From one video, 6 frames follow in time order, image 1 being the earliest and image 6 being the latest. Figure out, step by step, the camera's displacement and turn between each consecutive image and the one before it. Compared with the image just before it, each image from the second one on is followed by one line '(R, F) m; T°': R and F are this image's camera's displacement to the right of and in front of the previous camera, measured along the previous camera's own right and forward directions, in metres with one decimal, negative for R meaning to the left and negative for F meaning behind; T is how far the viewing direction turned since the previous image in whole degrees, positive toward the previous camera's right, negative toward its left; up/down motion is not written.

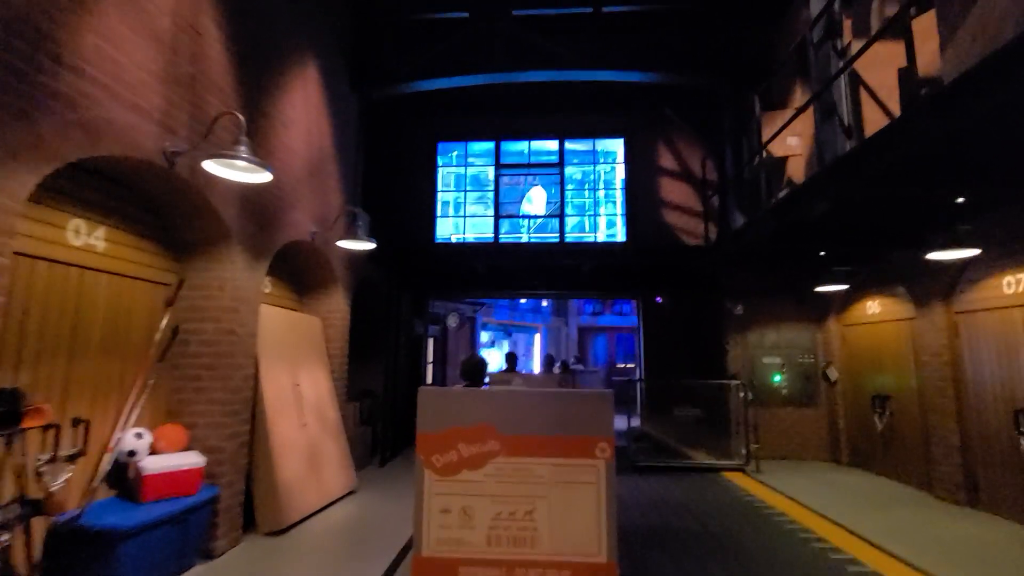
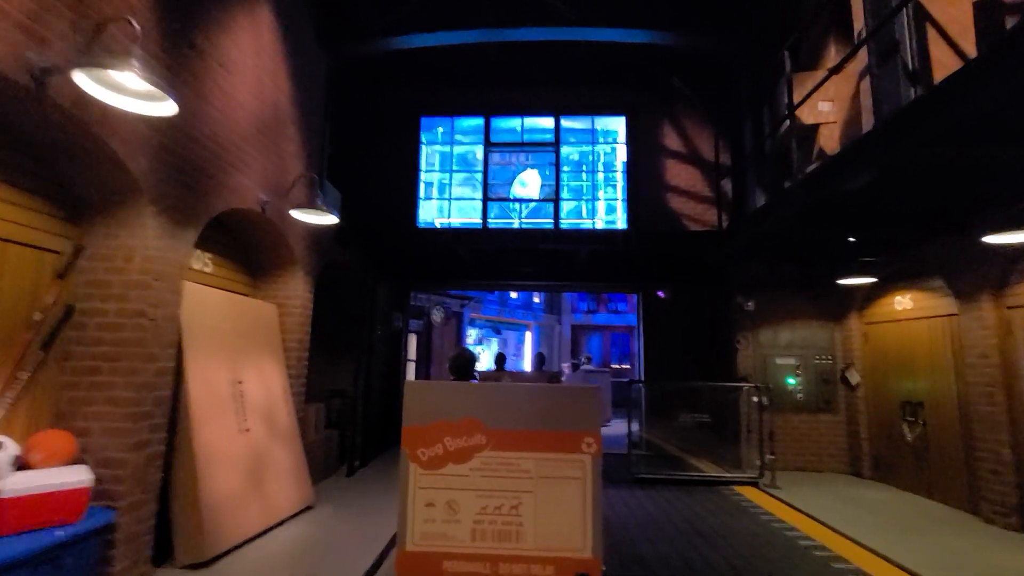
(+0.1, +0.8) m; +1°
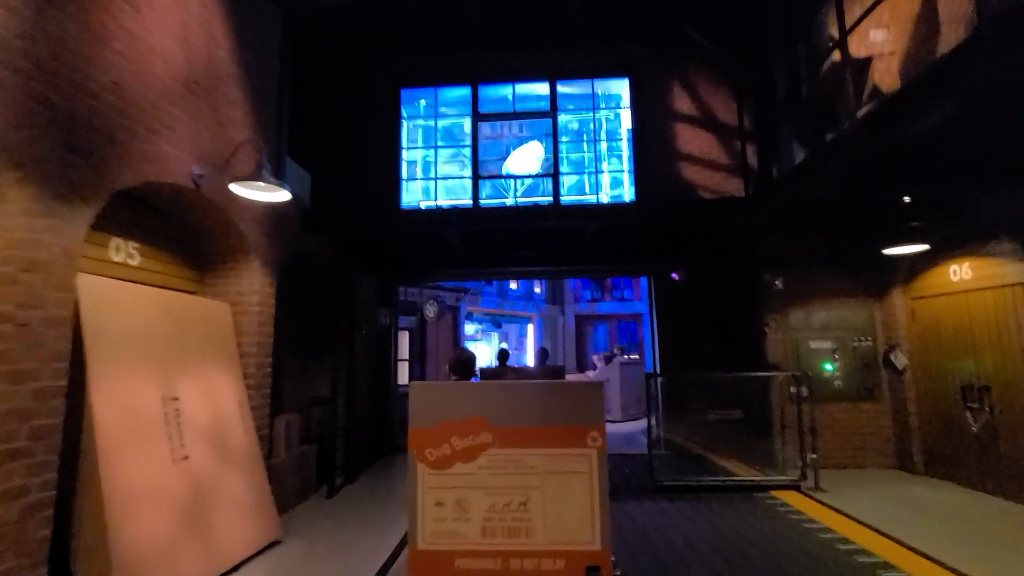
(0.0, +0.8) m; 0°
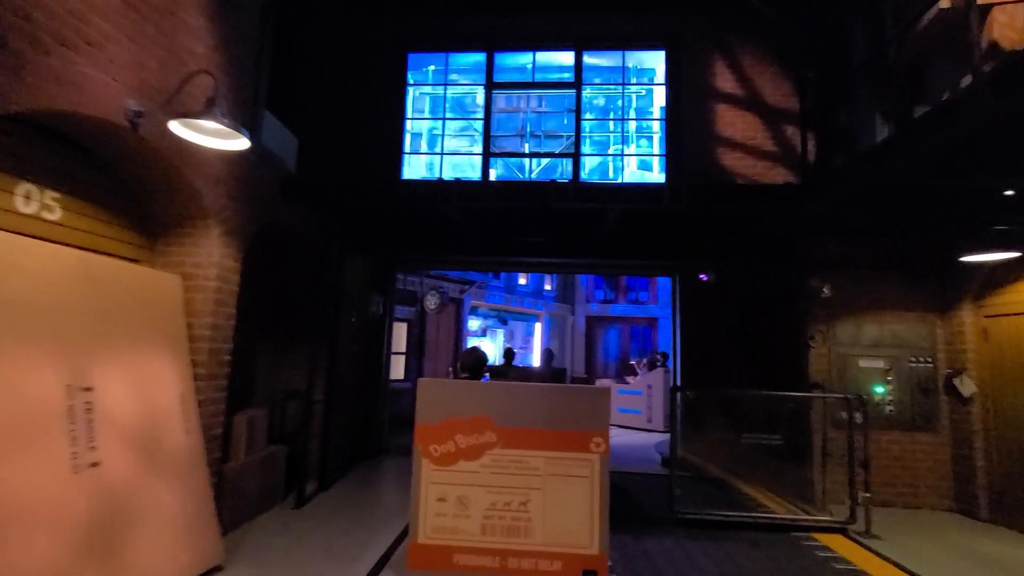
(0.0, +0.7) m; -1°
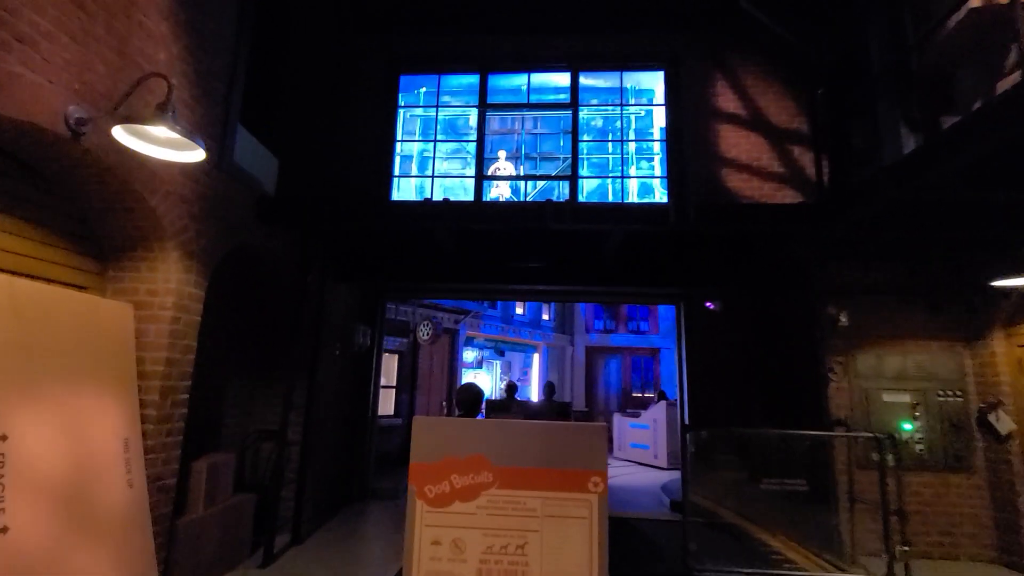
(0.0, +0.4) m; 0°
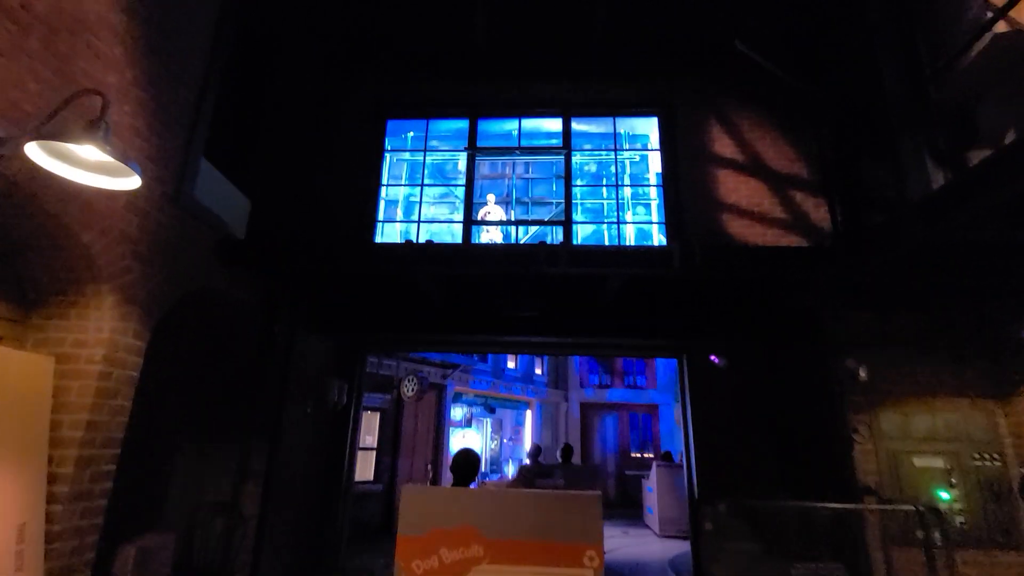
(0.0, +0.4) m; +1°
